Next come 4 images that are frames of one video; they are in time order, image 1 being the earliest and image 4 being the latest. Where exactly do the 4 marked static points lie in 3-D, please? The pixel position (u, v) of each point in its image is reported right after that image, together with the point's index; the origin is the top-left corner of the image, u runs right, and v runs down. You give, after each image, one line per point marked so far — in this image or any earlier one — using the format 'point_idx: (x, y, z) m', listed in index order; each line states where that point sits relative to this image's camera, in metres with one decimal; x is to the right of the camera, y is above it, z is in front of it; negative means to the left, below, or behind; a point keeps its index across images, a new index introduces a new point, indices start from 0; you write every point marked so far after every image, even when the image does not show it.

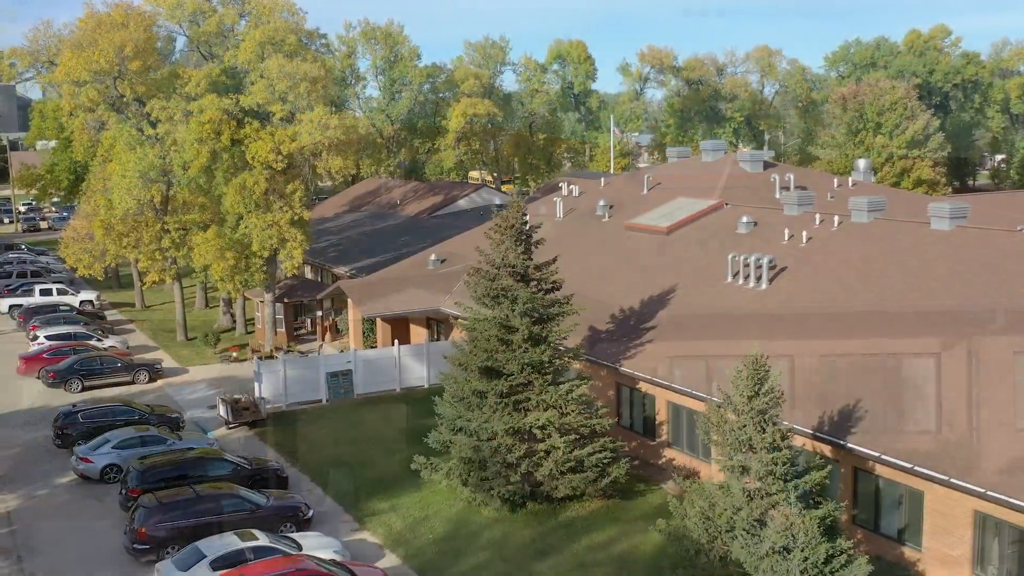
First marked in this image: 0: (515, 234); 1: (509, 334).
0: (0.0, +0.8, +18.7) m
1: (0.0, -0.7, +18.6) m
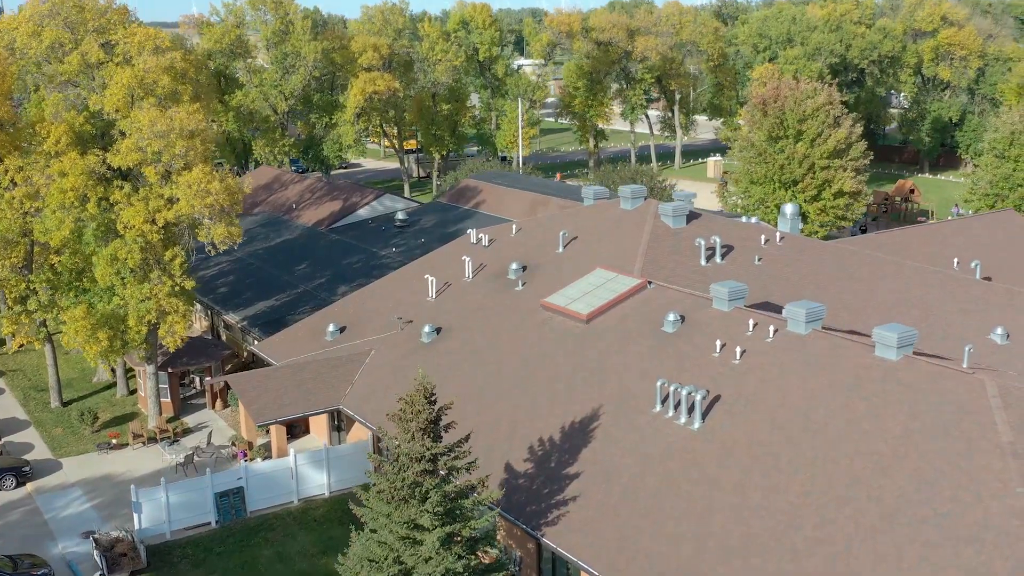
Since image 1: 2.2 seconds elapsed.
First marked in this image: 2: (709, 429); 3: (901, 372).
0: (-1.3, -1.9, +16.4) m
1: (-1.3, -3.5, +16.3) m
2: (+3.3, -2.4, +19.9) m
3: (+6.5, -1.4, +19.5) m
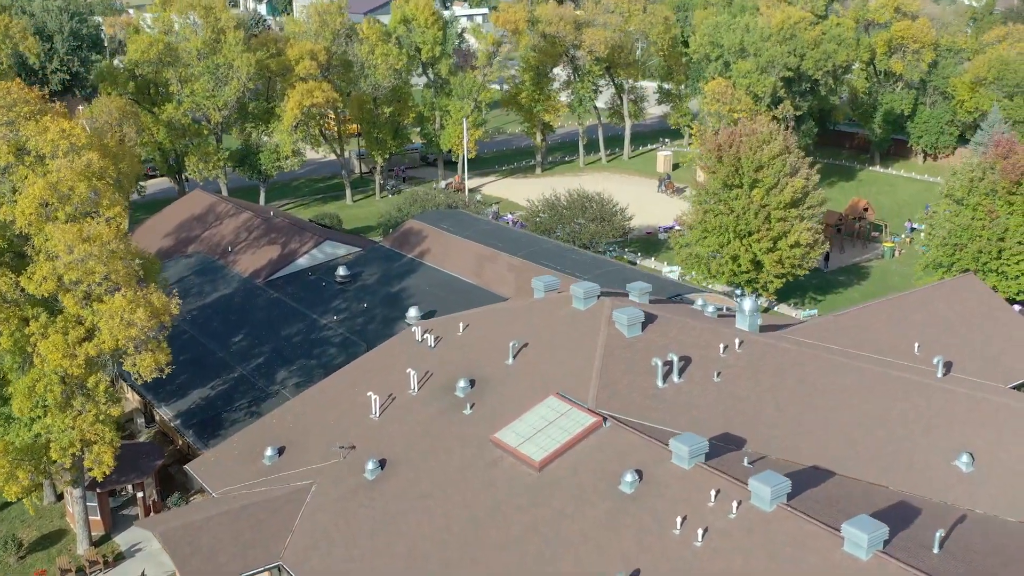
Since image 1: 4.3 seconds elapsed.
0: (-1.9, -5.4, +15.1) m
1: (-1.9, -7.0, +15.2) m
2: (+2.5, -5.6, +18.8) m
3: (+5.7, -4.6, +18.5) m
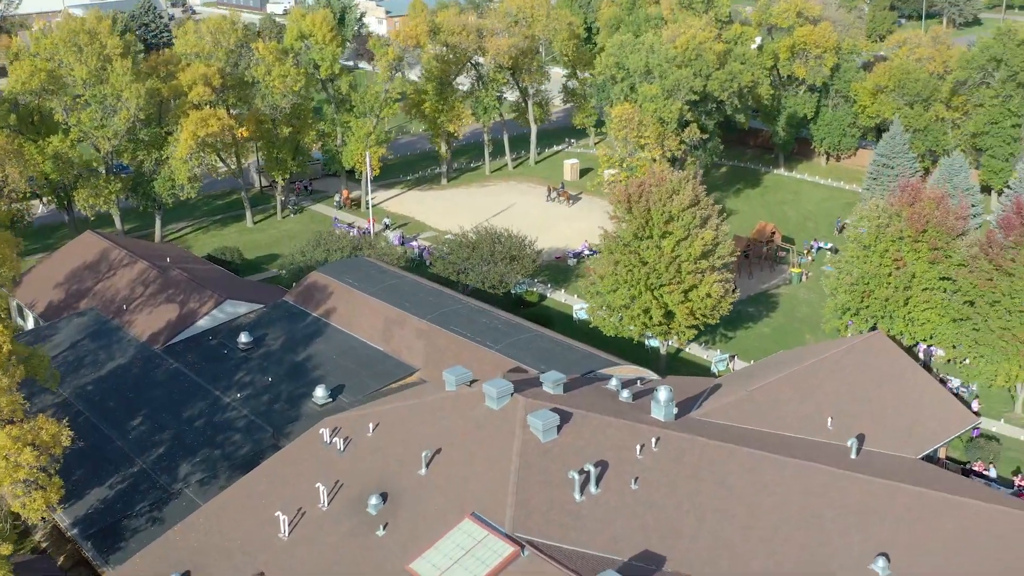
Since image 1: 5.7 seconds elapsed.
0: (-2.8, -8.4, +14.3) m
1: (-2.8, -10.0, +14.5) m
2: (+1.3, -8.3, +18.4) m
3: (+4.5, -7.2, +18.3) m
